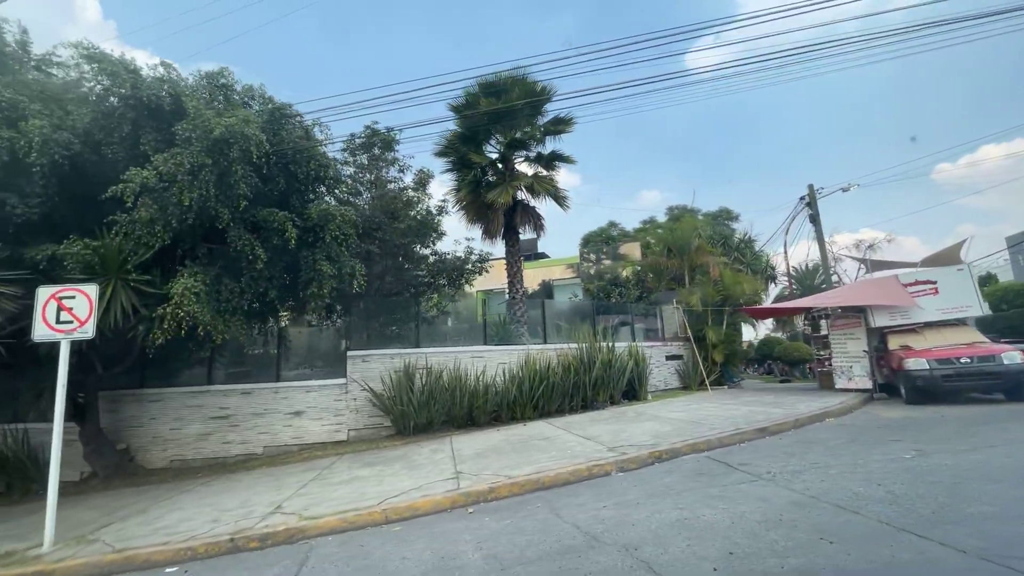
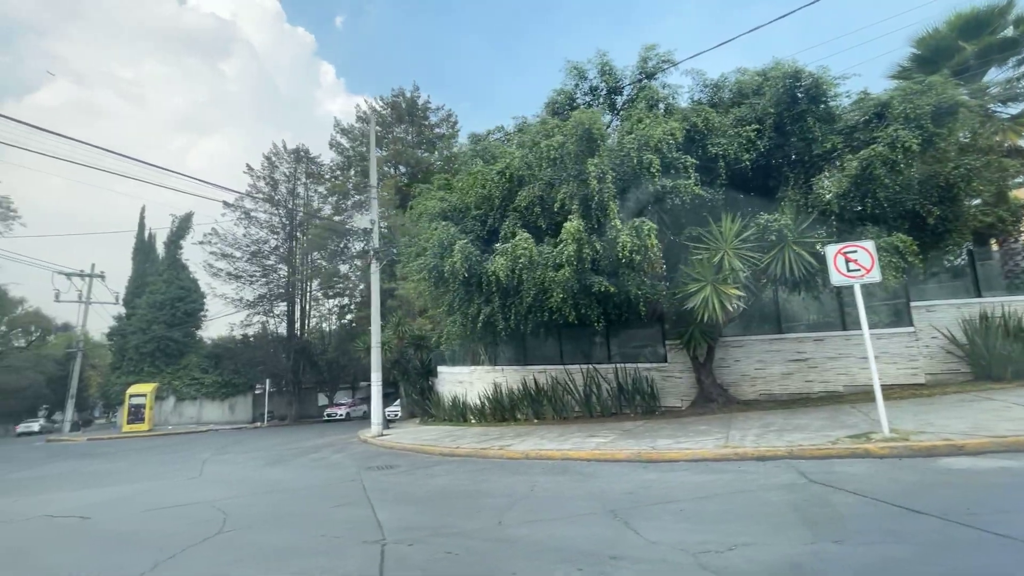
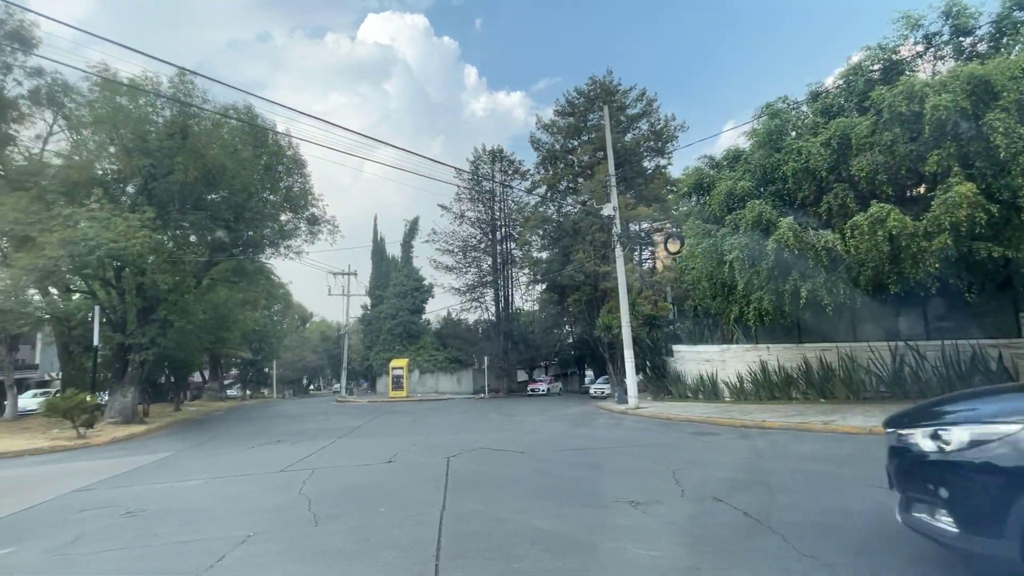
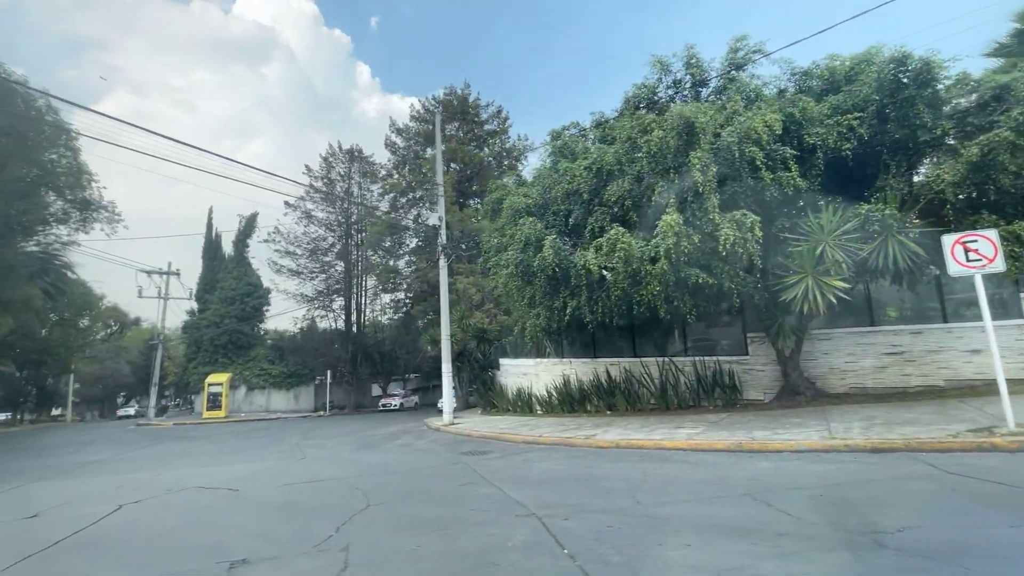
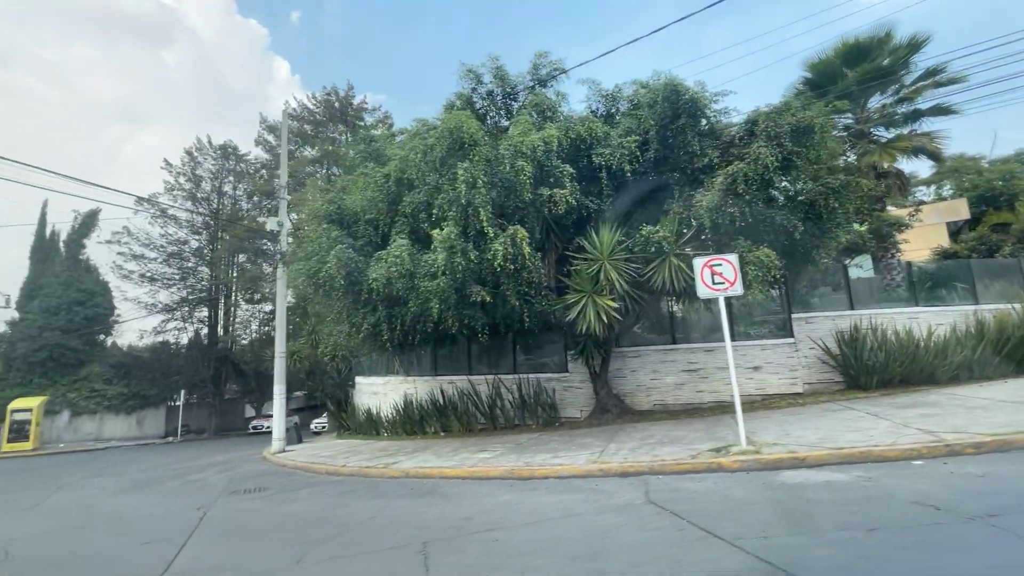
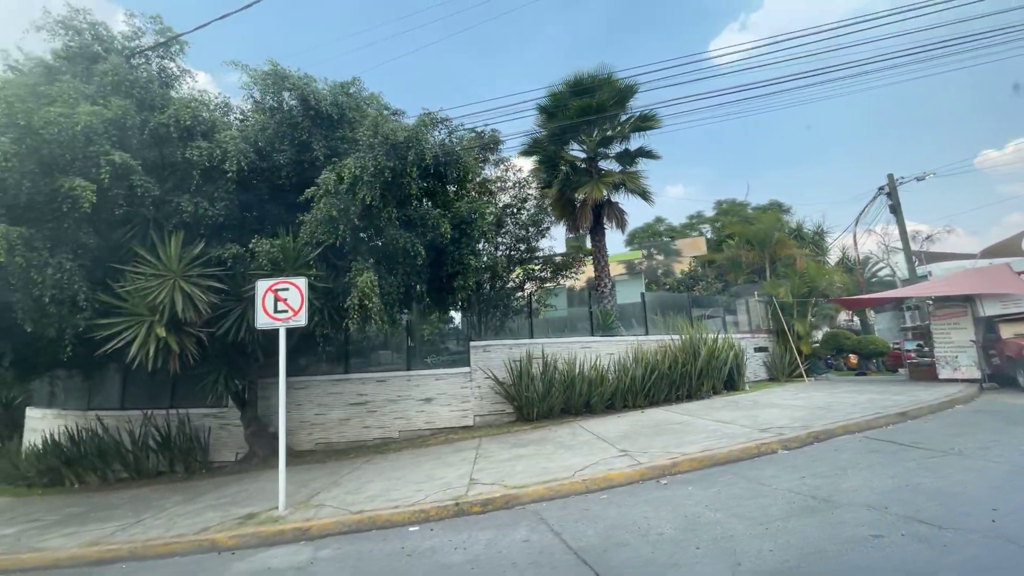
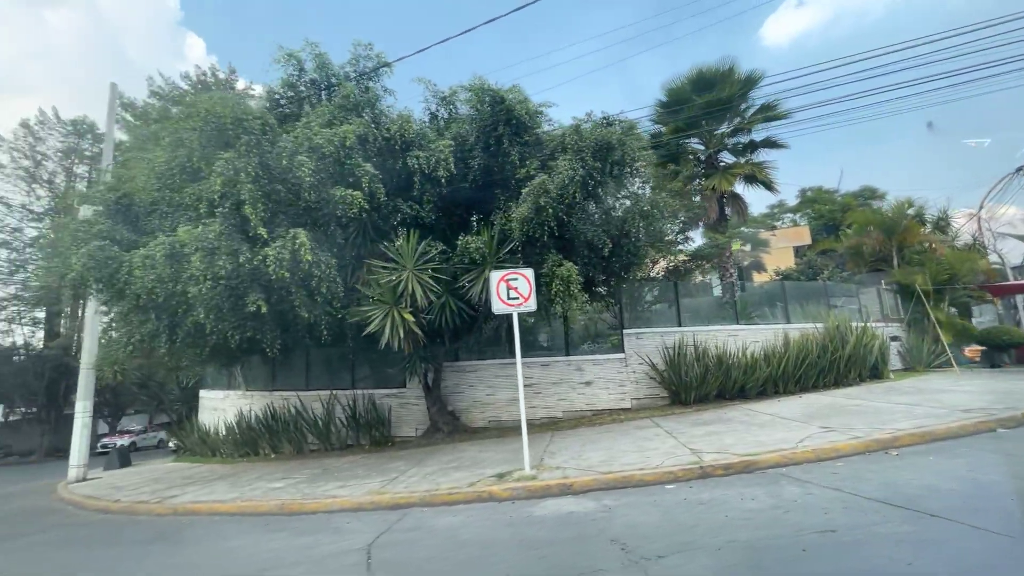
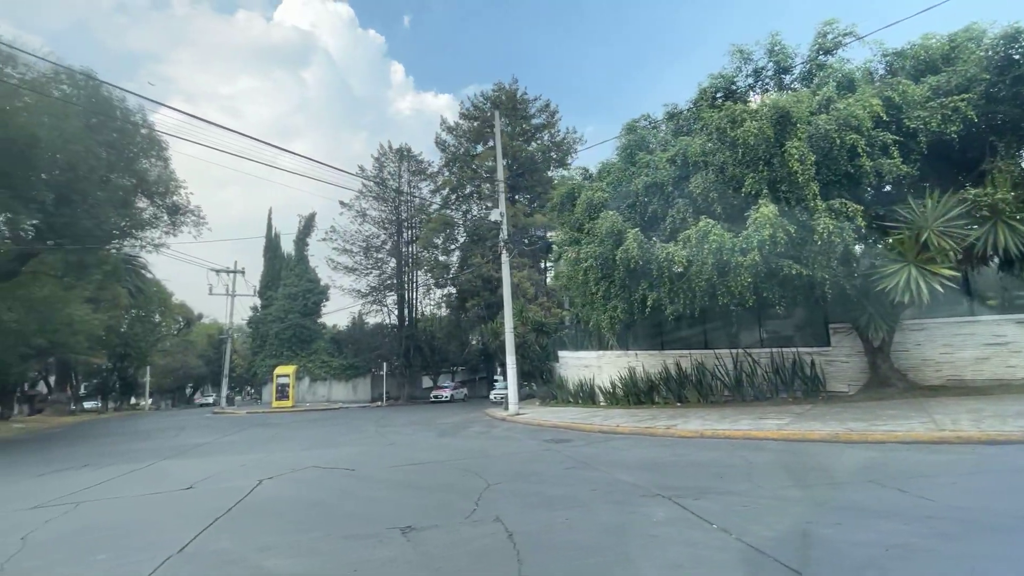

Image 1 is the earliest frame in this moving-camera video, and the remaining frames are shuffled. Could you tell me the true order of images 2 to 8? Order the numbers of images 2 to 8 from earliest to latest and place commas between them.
6, 7, 5, 2, 4, 8, 3
